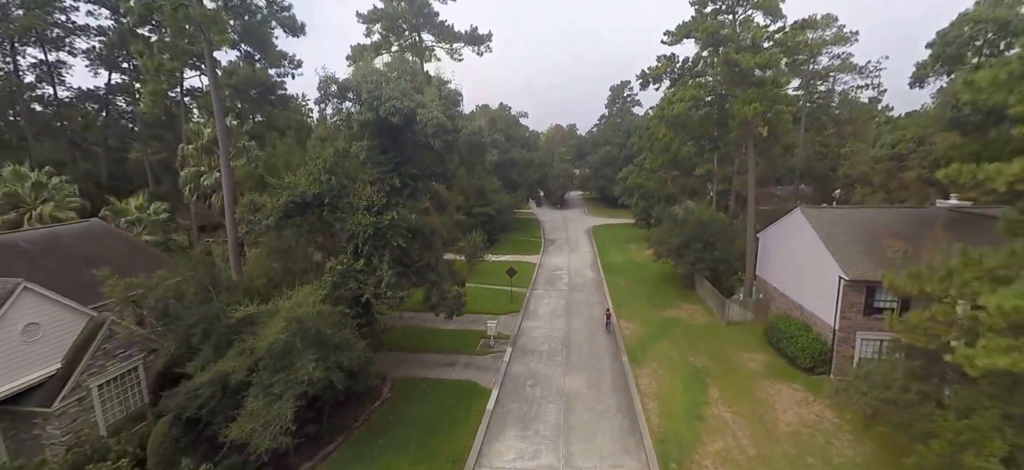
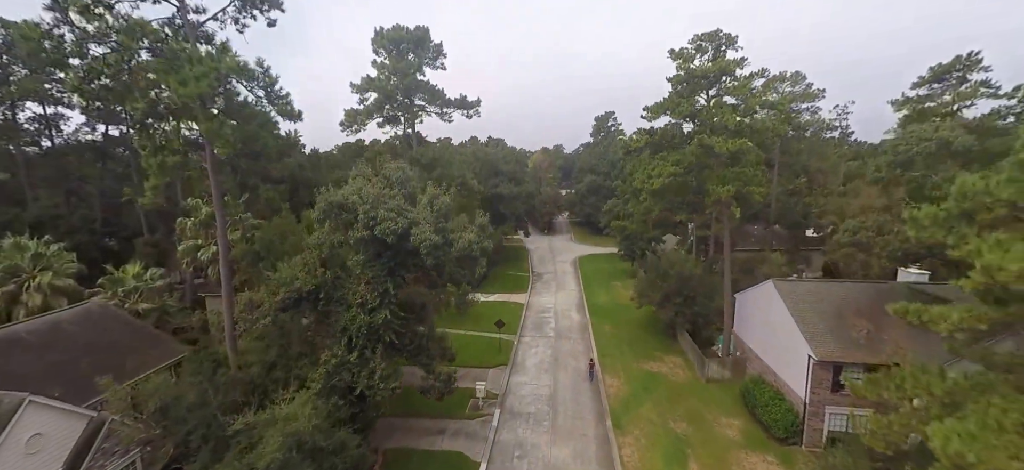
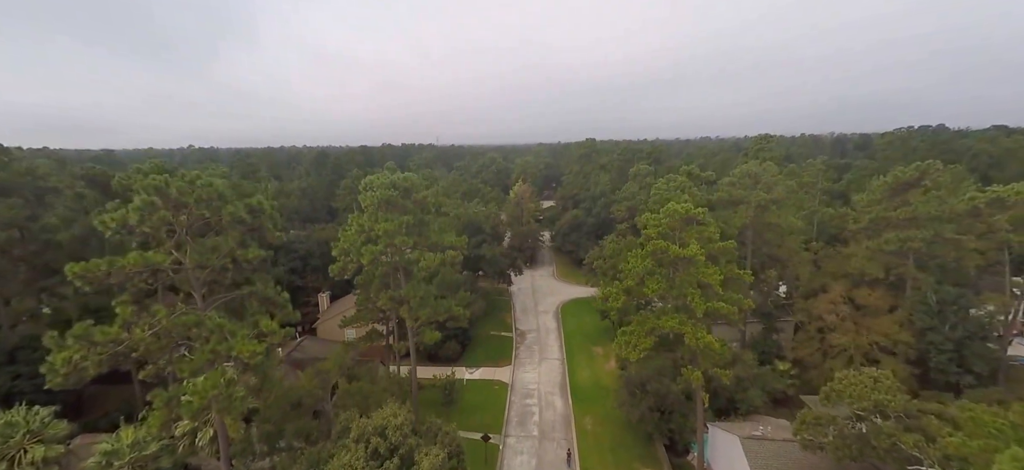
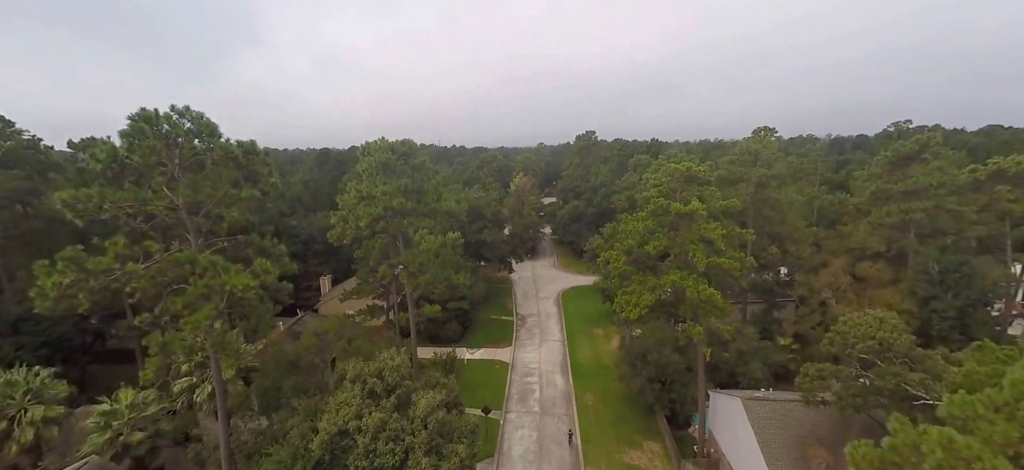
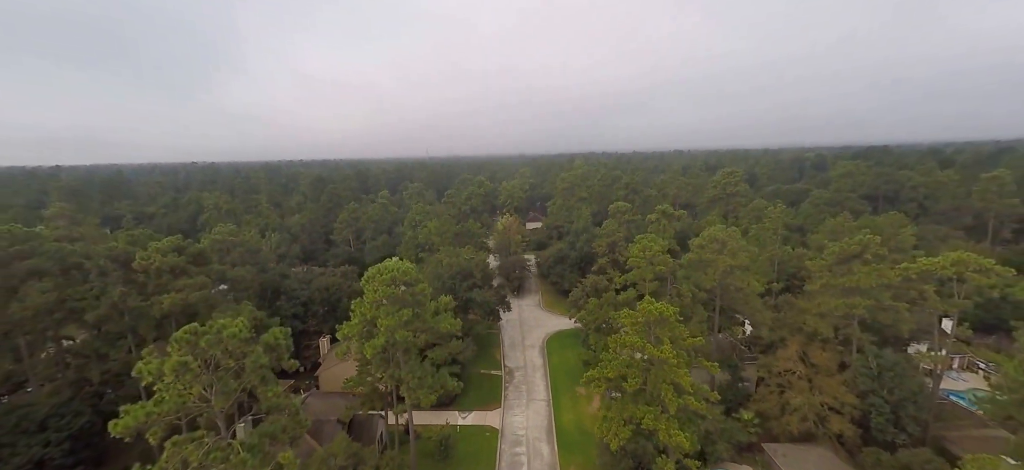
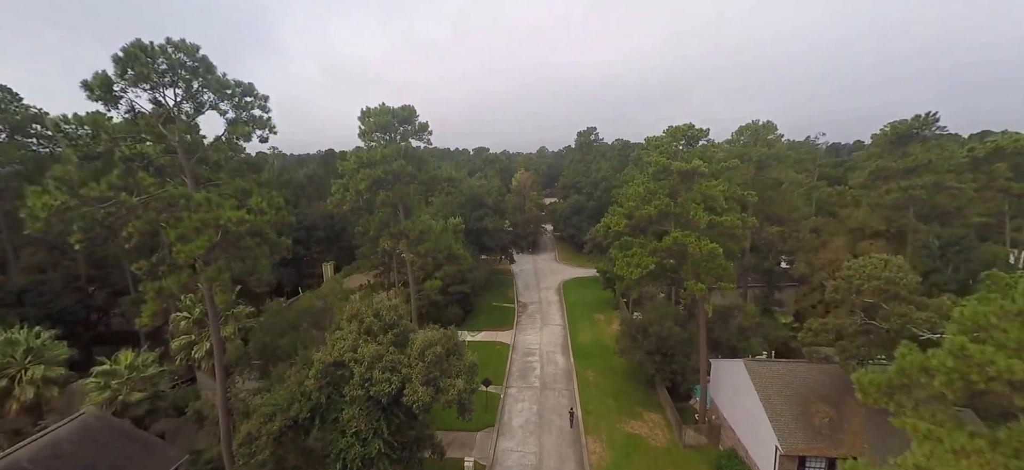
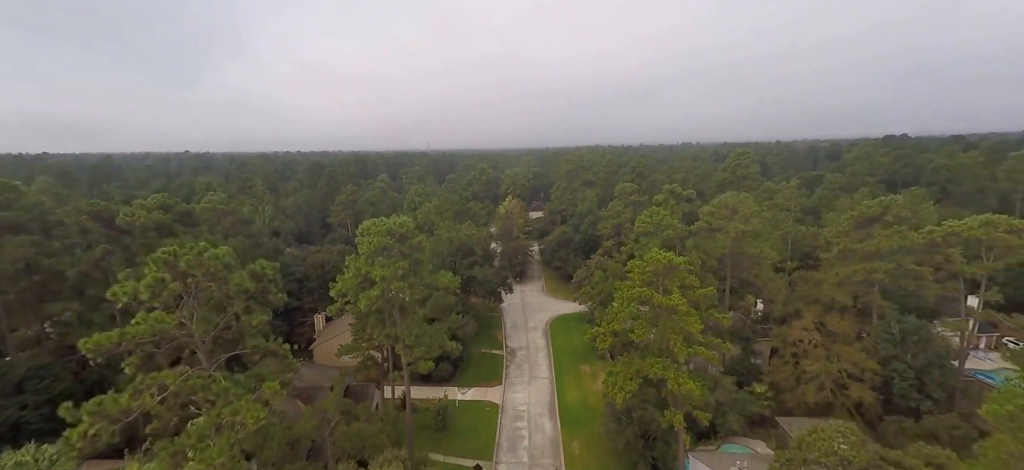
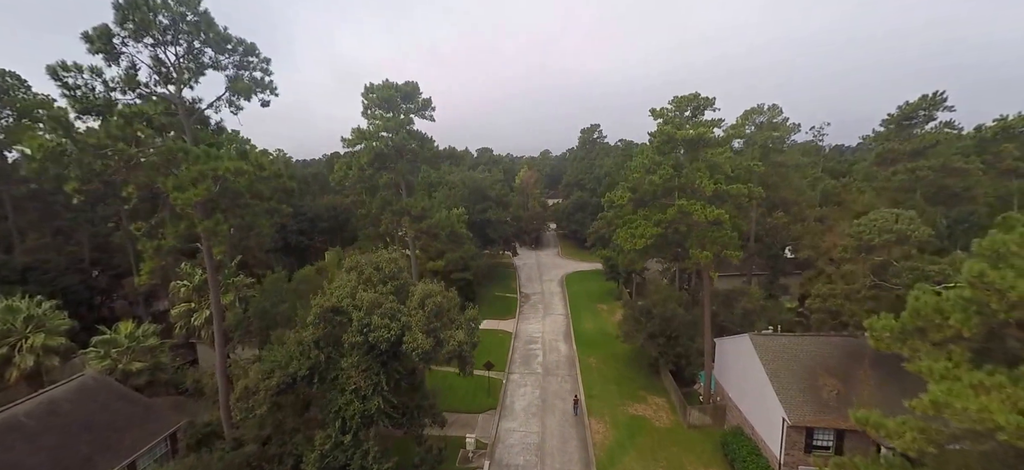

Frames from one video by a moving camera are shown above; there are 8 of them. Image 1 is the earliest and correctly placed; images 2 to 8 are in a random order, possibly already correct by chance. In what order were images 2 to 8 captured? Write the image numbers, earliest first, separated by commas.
2, 8, 6, 4, 3, 7, 5
